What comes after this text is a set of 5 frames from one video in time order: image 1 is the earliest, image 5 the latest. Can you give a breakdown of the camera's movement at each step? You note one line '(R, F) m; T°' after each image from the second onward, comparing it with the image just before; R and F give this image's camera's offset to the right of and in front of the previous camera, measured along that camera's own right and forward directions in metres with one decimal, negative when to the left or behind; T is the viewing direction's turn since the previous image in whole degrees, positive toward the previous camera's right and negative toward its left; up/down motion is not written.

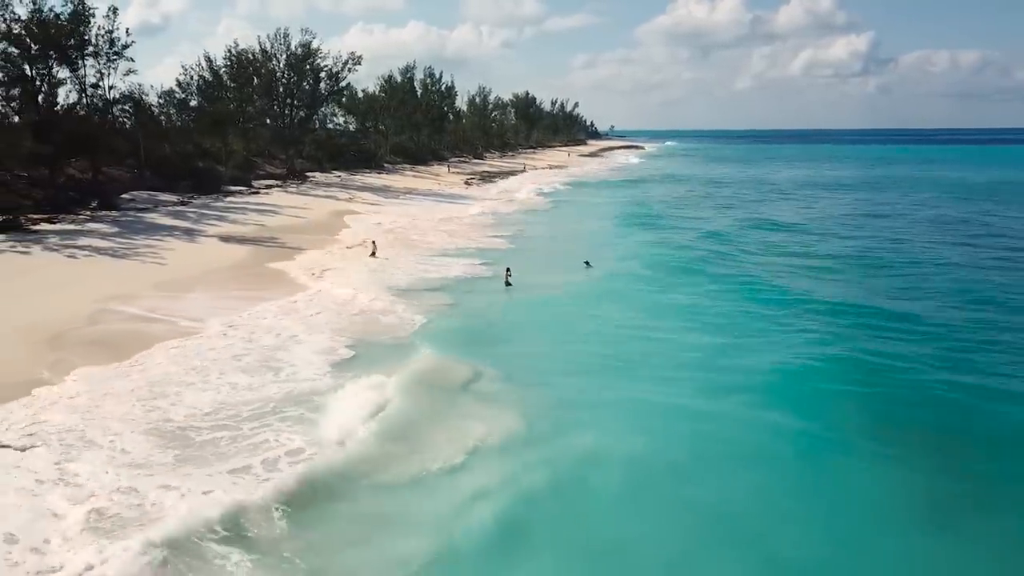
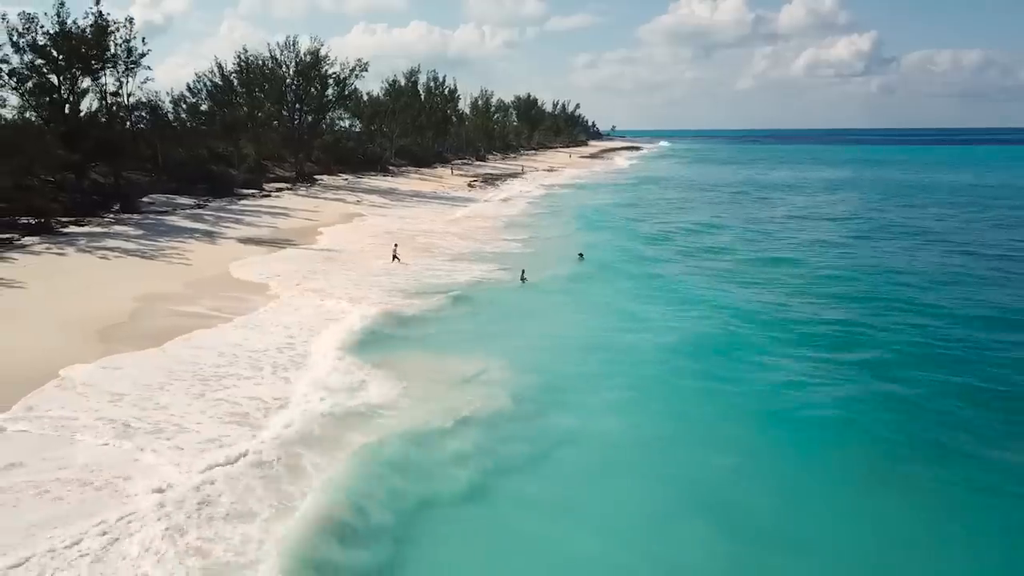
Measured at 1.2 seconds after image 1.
(0.0, -1.1) m; 0°
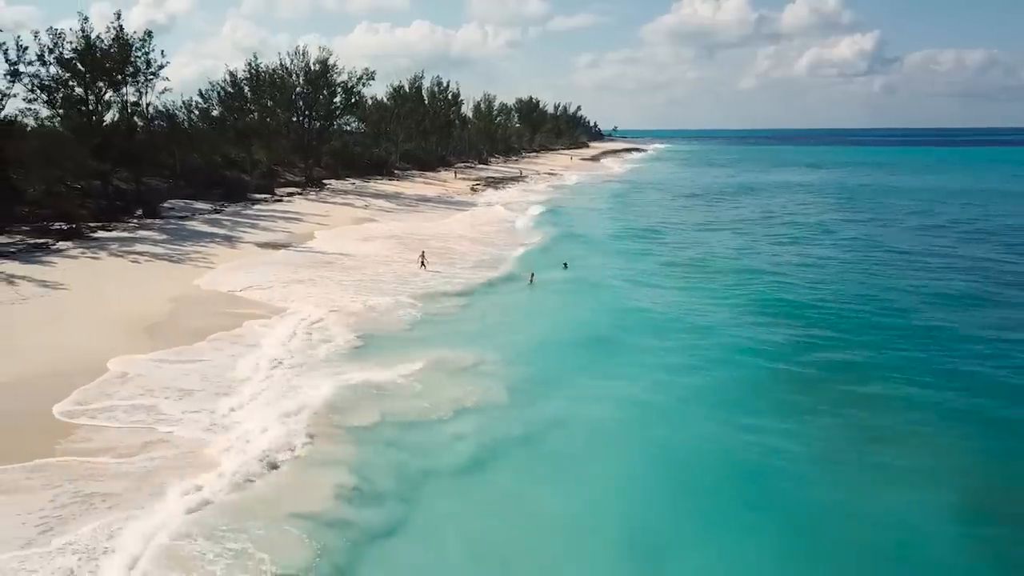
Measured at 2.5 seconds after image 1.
(+0.1, -1.2) m; 0°
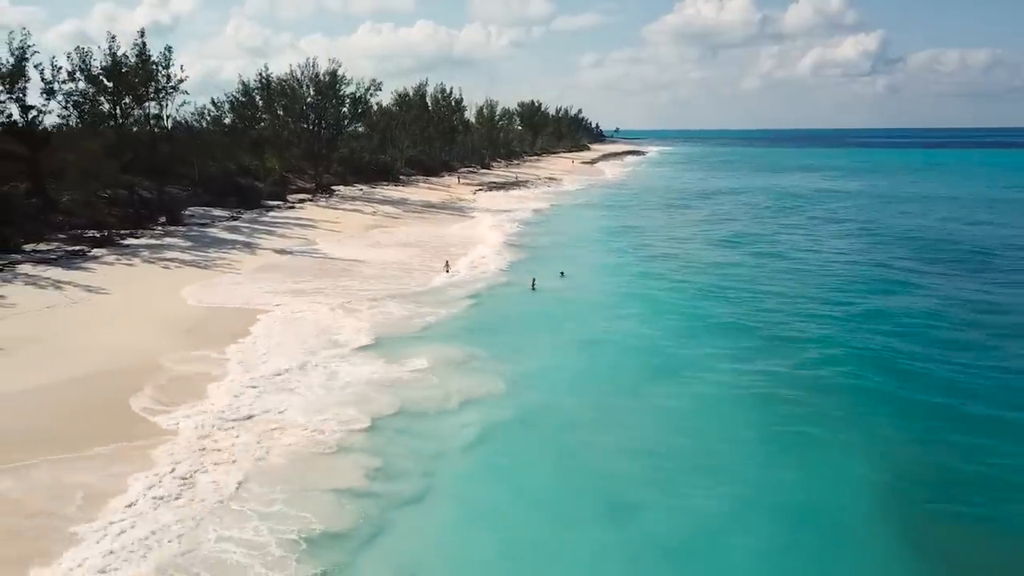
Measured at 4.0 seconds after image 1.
(+0.1, -1.5) m; 0°
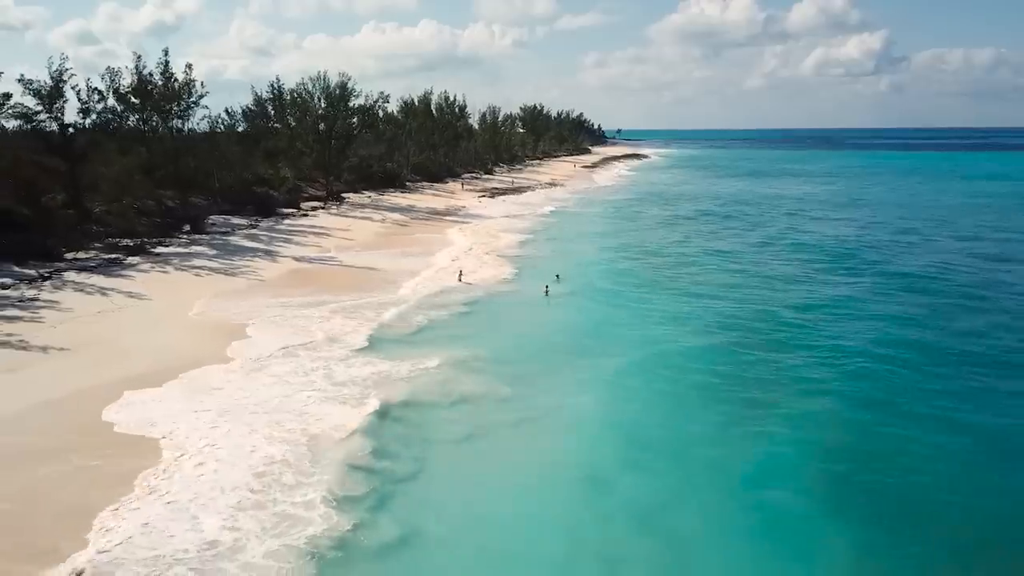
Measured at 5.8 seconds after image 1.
(+0.1, -1.8) m; 0°
